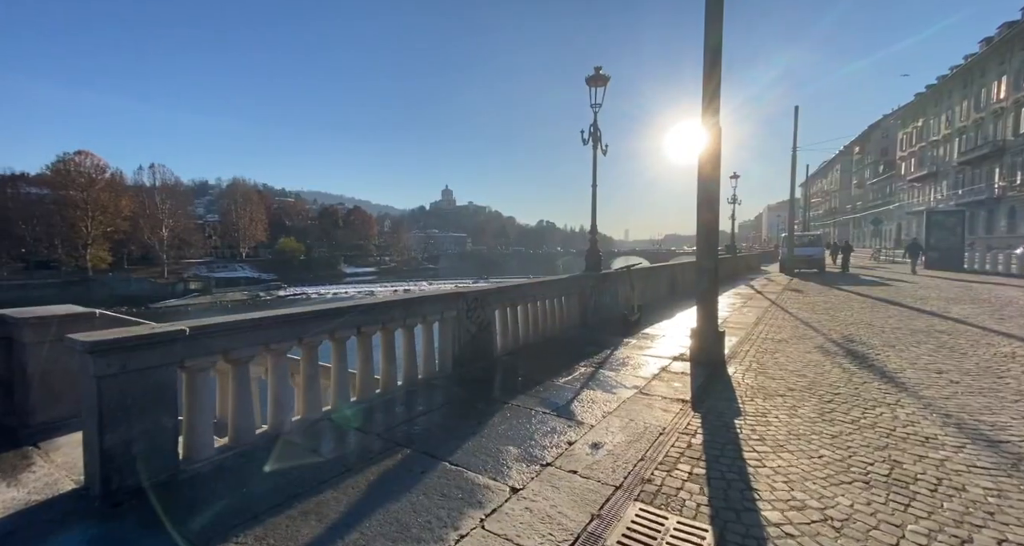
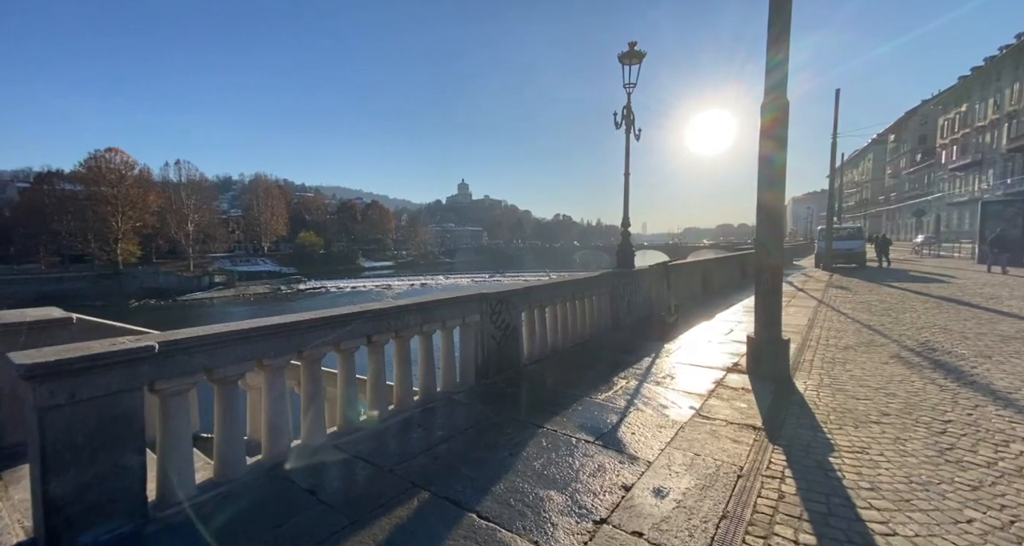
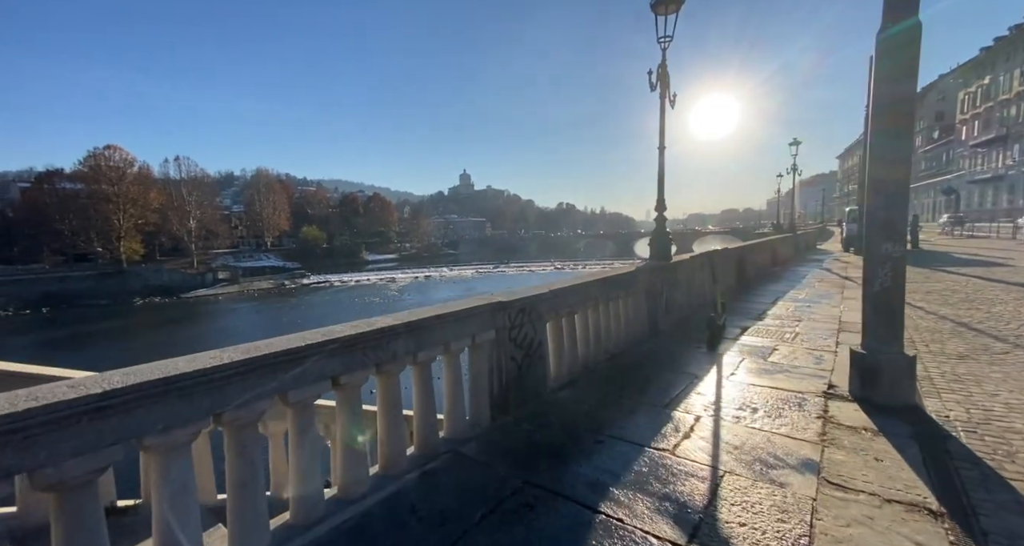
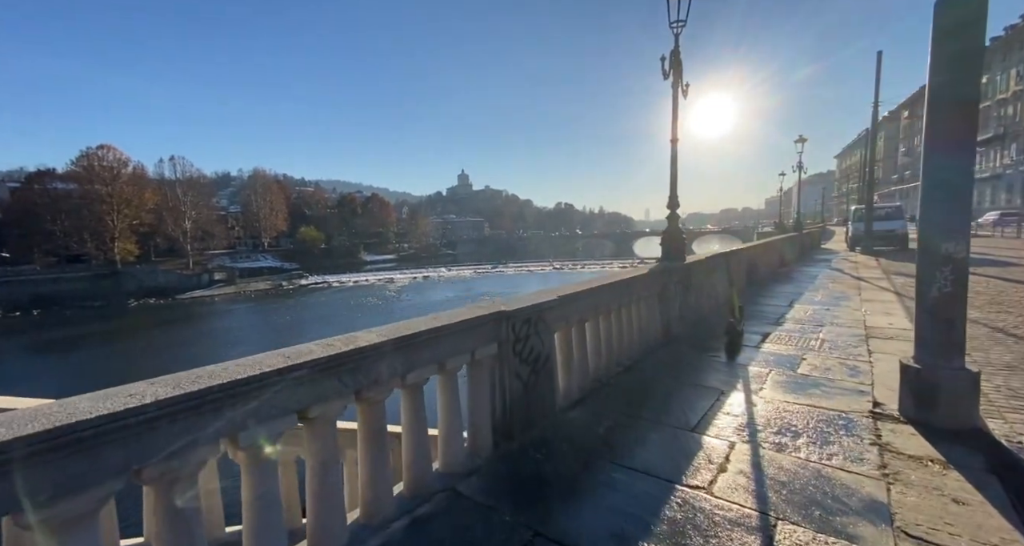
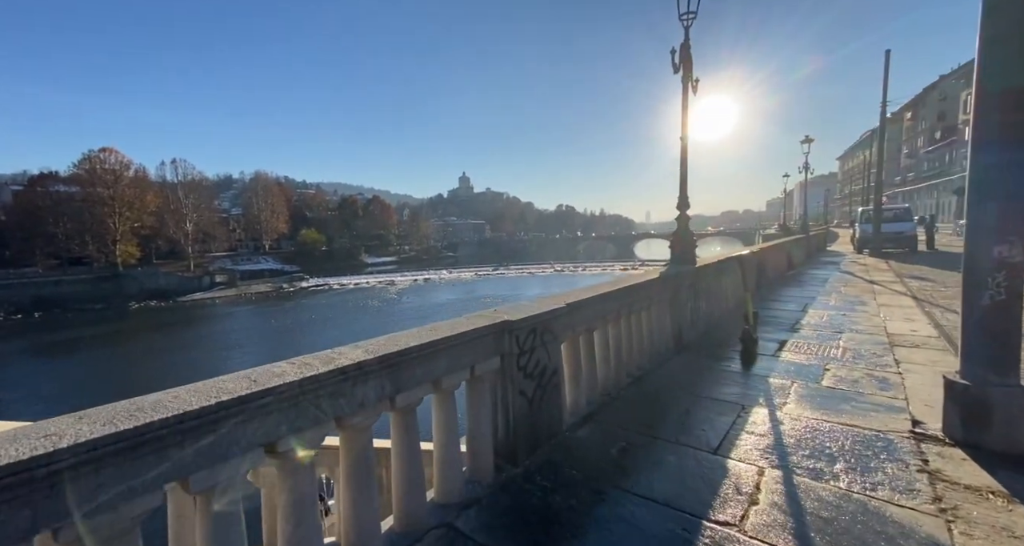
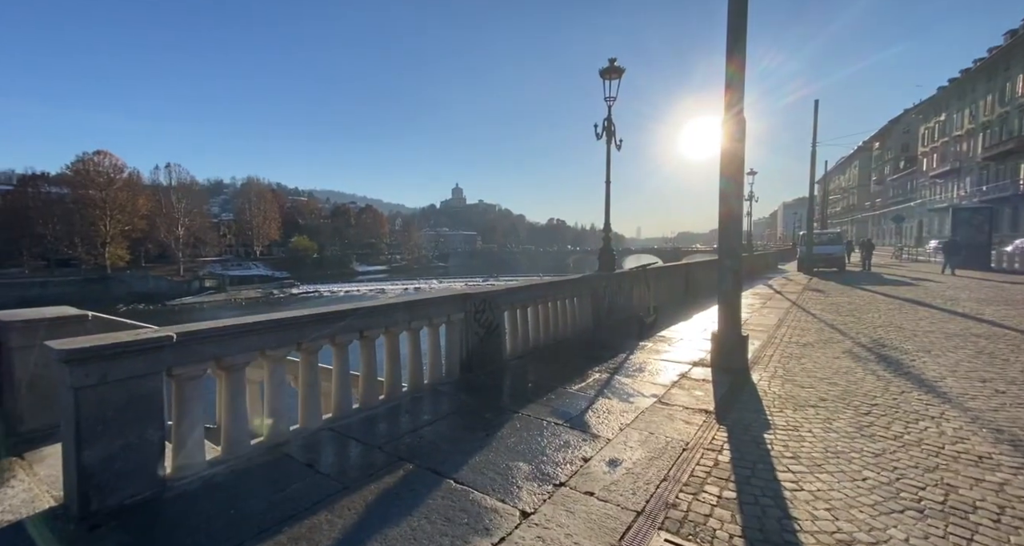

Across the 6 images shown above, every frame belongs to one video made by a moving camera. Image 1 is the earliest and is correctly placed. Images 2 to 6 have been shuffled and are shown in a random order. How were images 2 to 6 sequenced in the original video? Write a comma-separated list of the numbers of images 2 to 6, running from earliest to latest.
6, 2, 3, 4, 5
